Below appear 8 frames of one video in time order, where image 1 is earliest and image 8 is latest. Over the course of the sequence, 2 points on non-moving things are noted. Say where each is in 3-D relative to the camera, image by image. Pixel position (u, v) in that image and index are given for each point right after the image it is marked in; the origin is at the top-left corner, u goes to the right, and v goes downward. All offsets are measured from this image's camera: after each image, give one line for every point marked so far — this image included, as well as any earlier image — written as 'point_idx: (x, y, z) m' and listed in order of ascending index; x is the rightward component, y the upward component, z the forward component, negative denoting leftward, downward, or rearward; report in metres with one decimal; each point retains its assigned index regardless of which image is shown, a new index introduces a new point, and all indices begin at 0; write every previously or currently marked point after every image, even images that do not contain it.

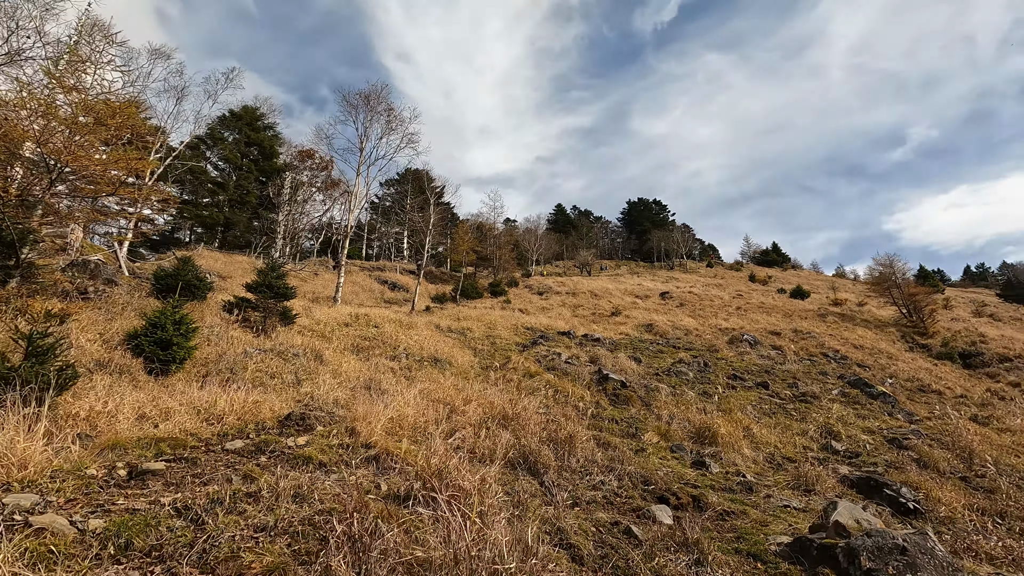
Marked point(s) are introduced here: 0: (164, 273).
0: (-6.6, +0.3, +10.1) m
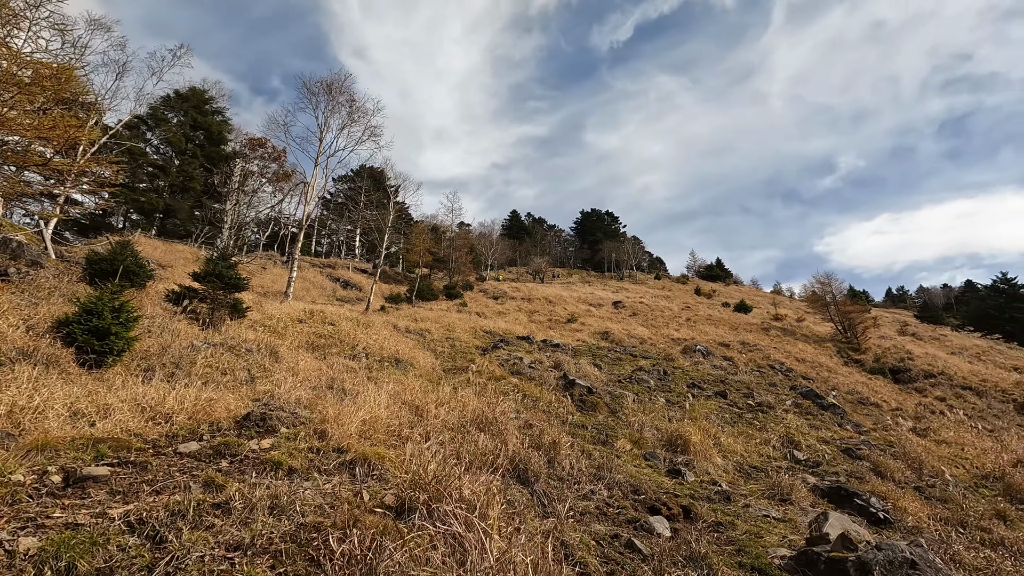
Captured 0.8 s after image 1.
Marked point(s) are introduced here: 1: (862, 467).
0: (-7.1, +0.5, +9.2) m
1: (+5.2, -2.6, +7.9) m
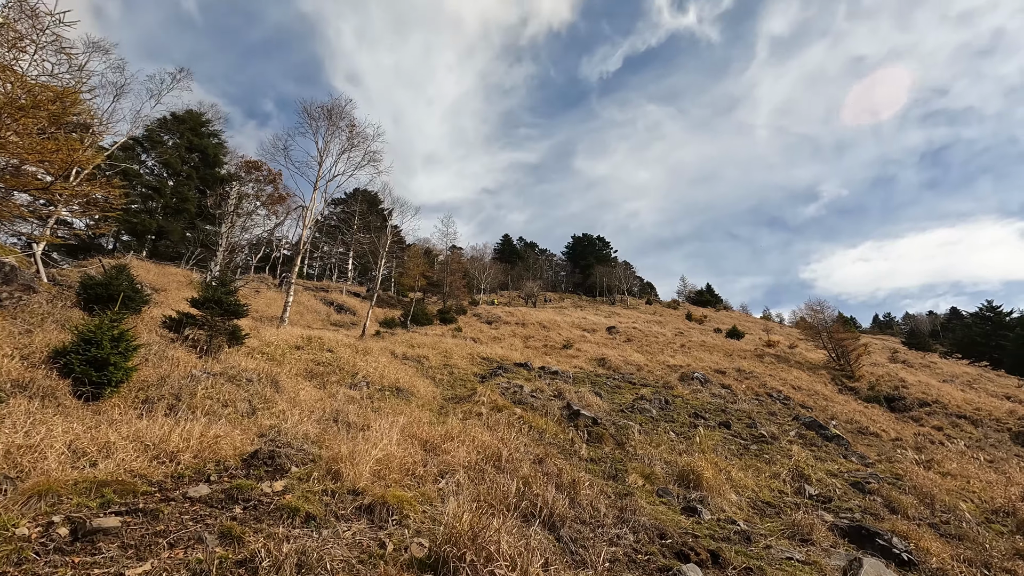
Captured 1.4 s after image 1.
0: (-7.0, +0.1, +9.0) m
1: (+5.3, -3.1, +7.7) m
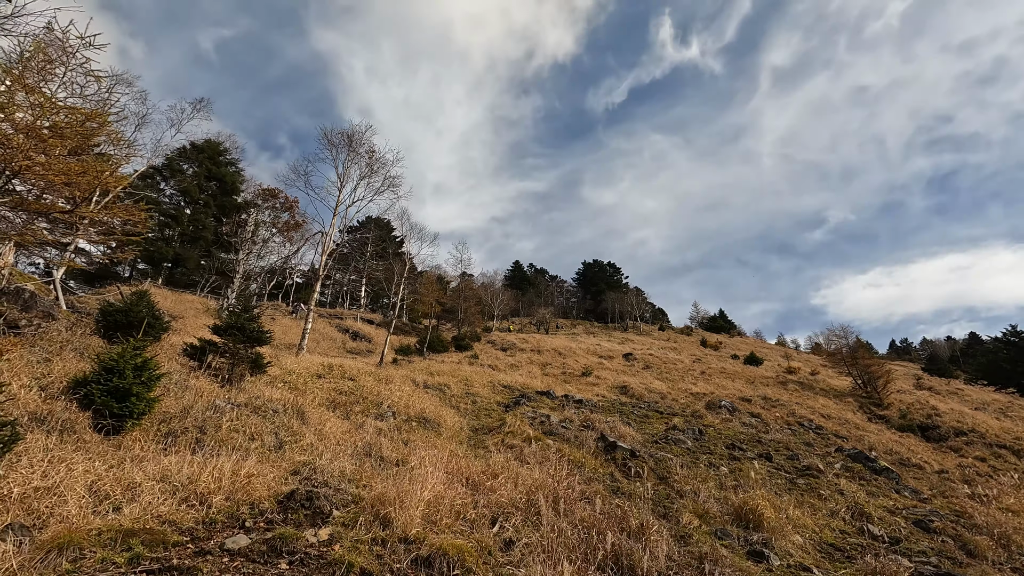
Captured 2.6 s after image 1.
0: (-6.5, -0.3, +8.7) m
1: (+5.8, -3.4, +7.1) m
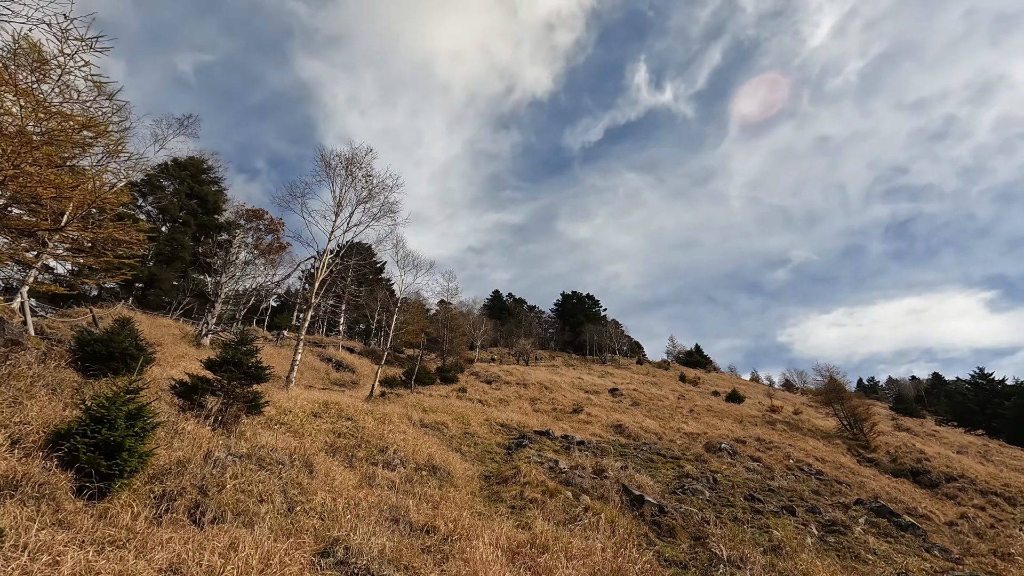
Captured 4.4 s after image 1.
0: (-6.1, -0.7, +7.8) m
1: (+6.2, -4.1, +6.6) m
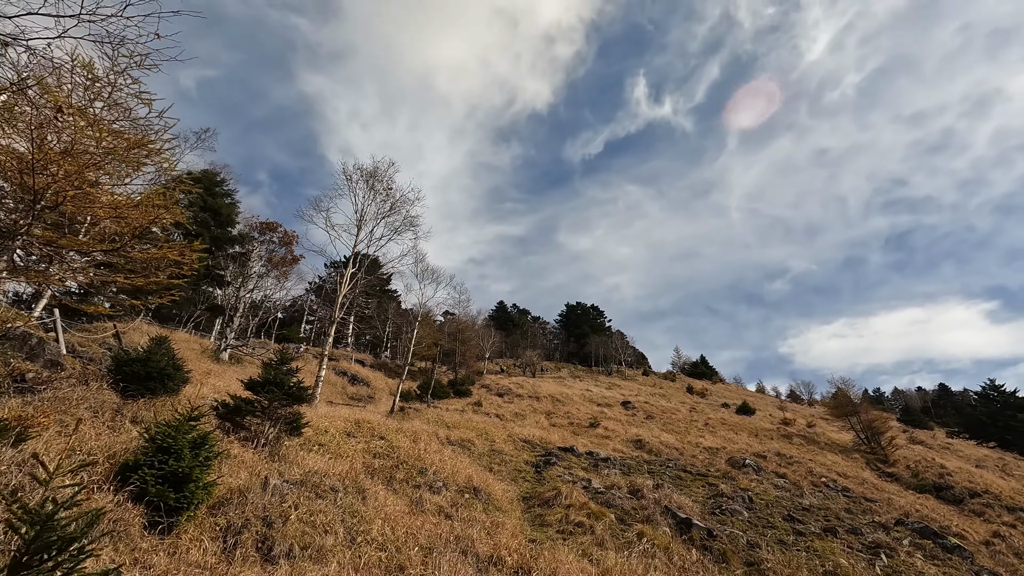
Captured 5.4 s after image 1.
0: (-5.4, -1.0, +7.6) m
1: (+6.8, -4.3, +6.3) m
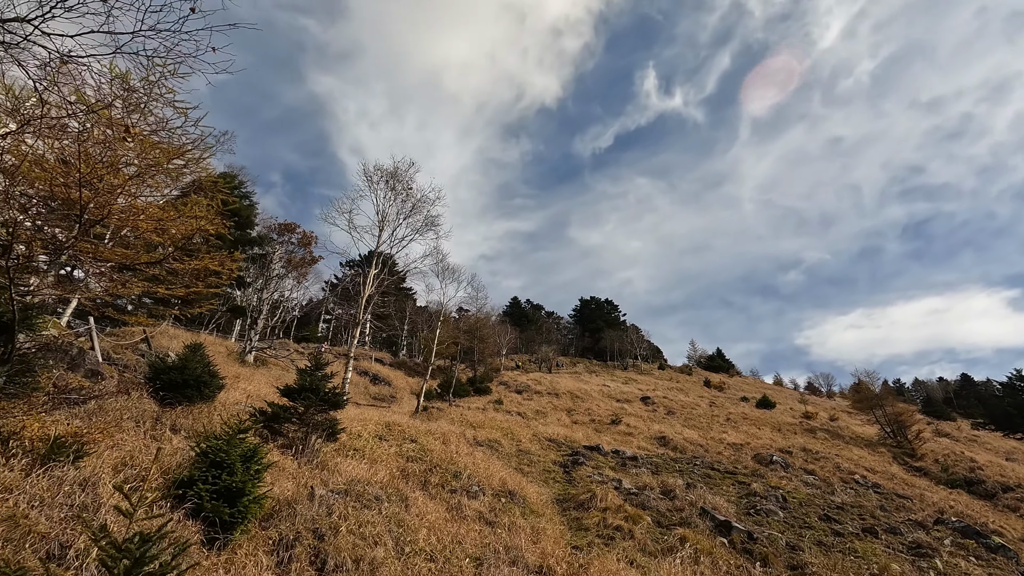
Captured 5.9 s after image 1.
0: (-4.9, -1.1, +7.6) m
1: (+7.4, -4.2, +6.1) m
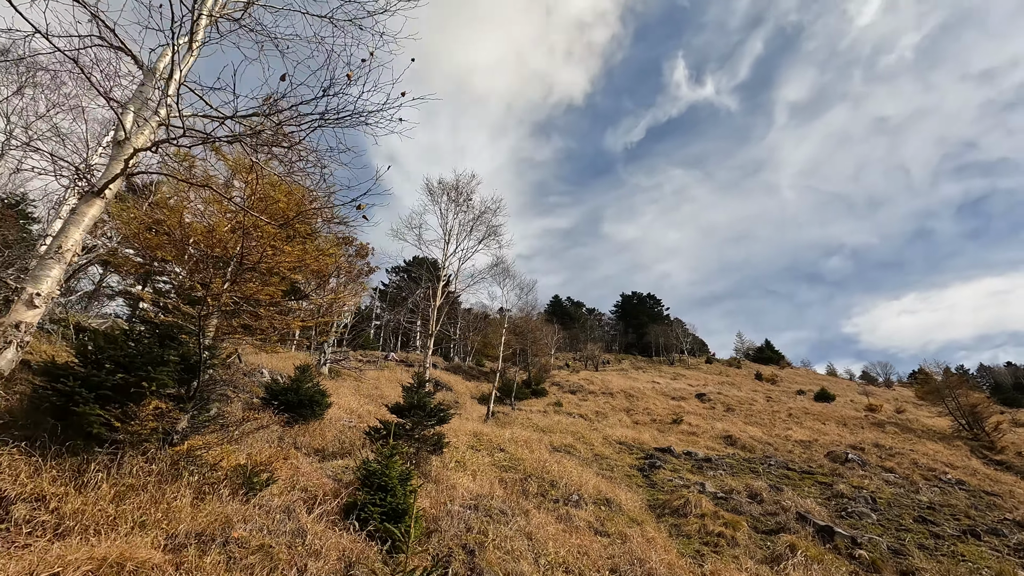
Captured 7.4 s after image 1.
0: (-3.5, -1.5, +8.2) m
1: (+8.8, -4.2, +5.8) m
